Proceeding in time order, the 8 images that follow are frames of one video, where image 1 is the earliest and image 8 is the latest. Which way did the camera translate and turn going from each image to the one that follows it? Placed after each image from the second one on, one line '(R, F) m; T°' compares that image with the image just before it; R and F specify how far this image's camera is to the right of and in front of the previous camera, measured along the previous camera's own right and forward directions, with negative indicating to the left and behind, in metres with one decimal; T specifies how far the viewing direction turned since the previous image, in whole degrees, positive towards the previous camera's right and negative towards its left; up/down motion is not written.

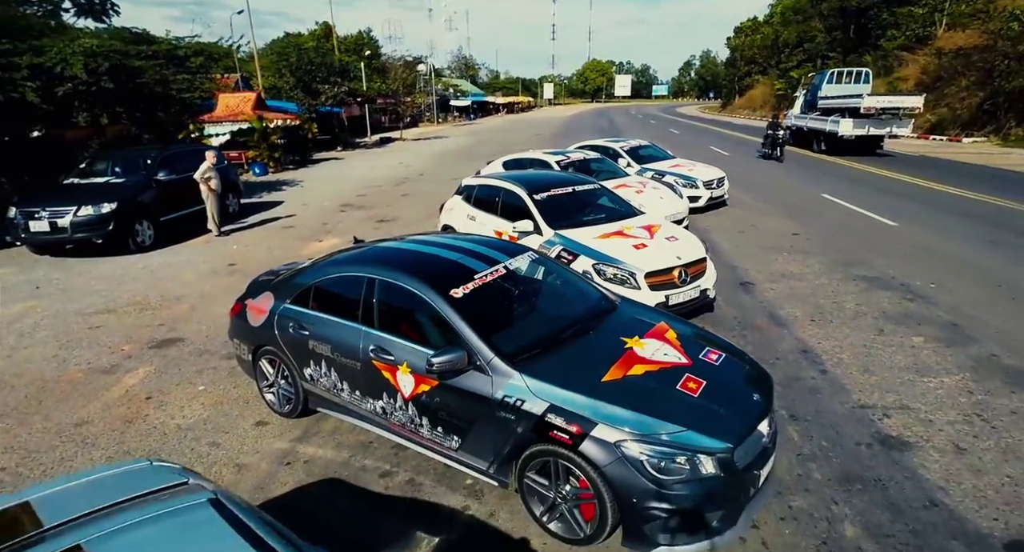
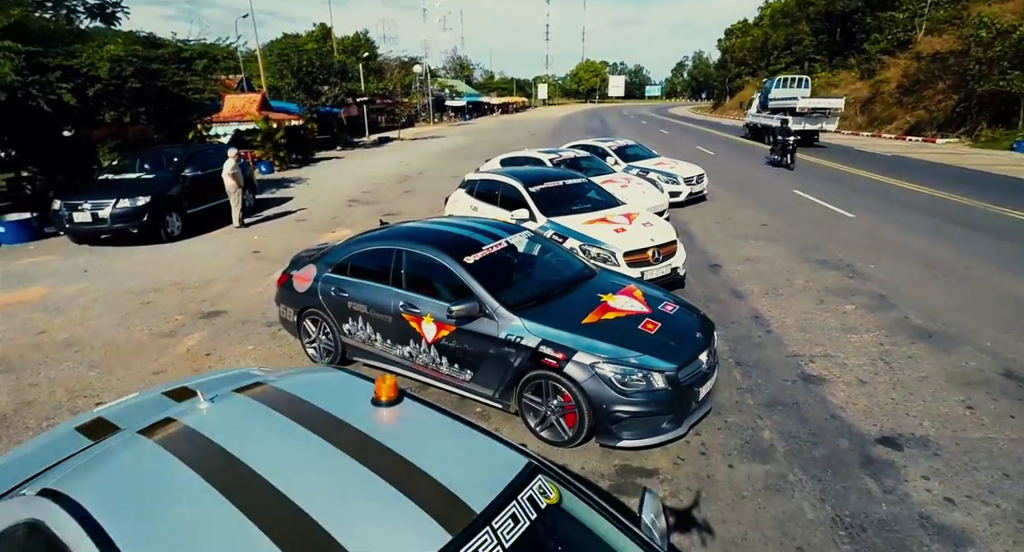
(-0.1, -1.2) m; +1°
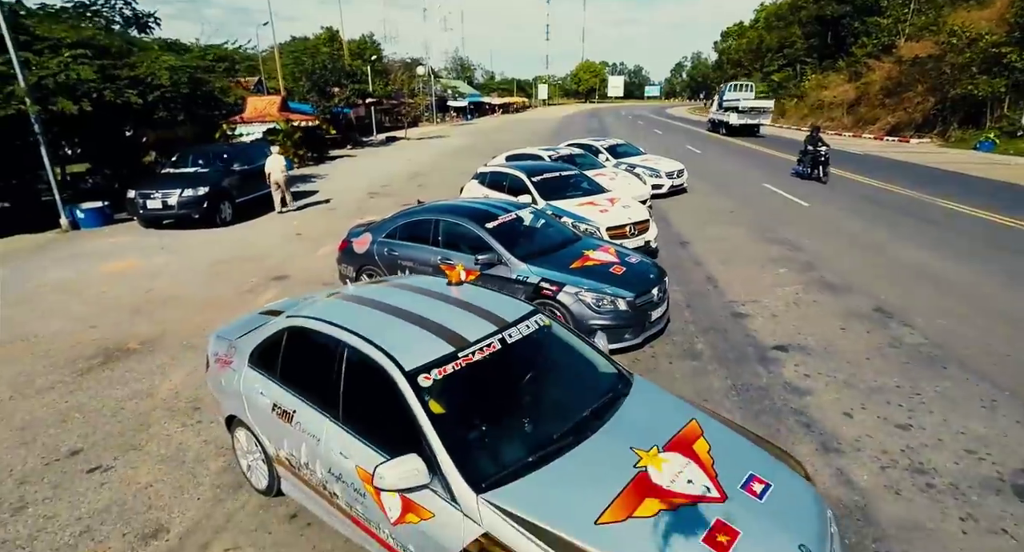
(-0.1, -2.1) m; 0°
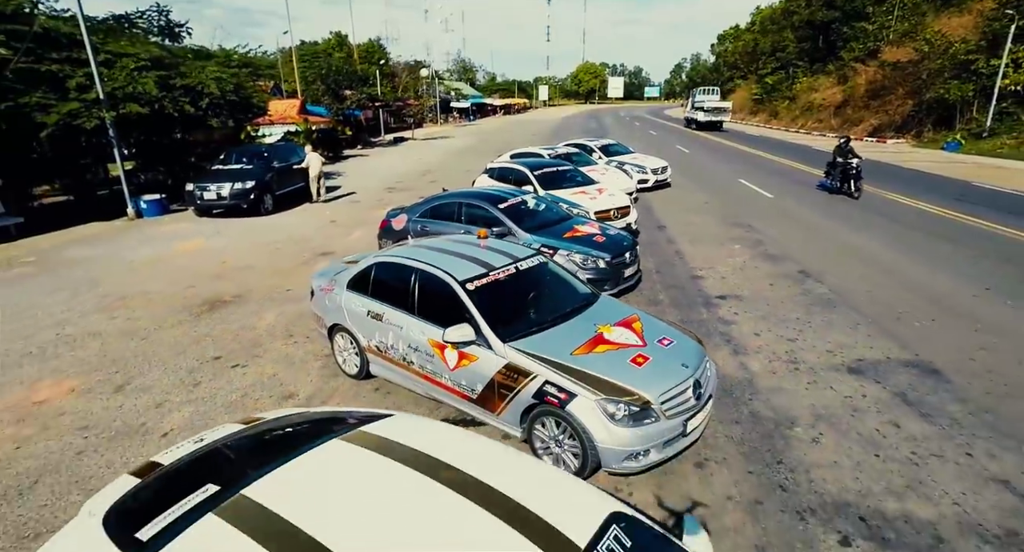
(-0.1, -2.2) m; 0°
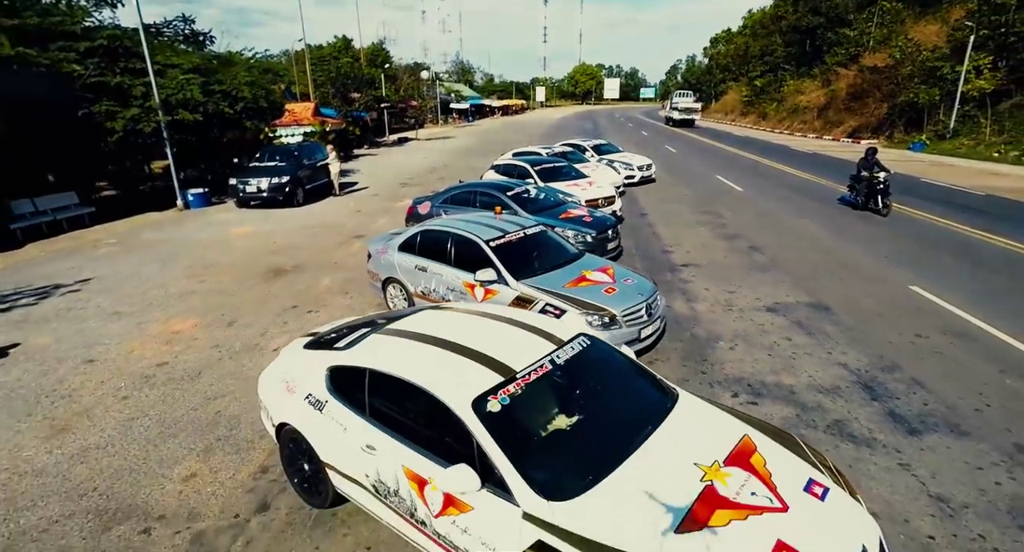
(-0.2, -2.3) m; 0°
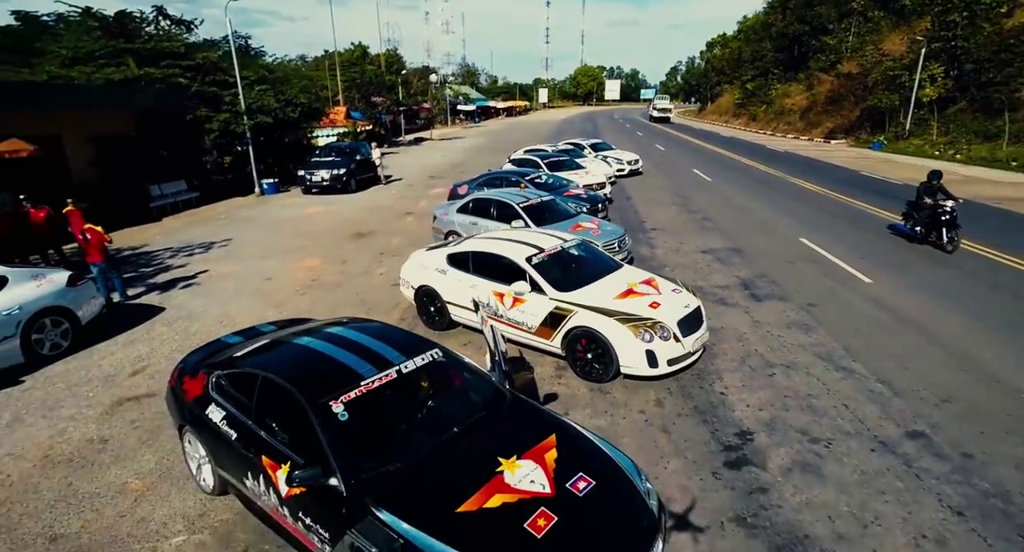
(-0.4, -4.3) m; 0°
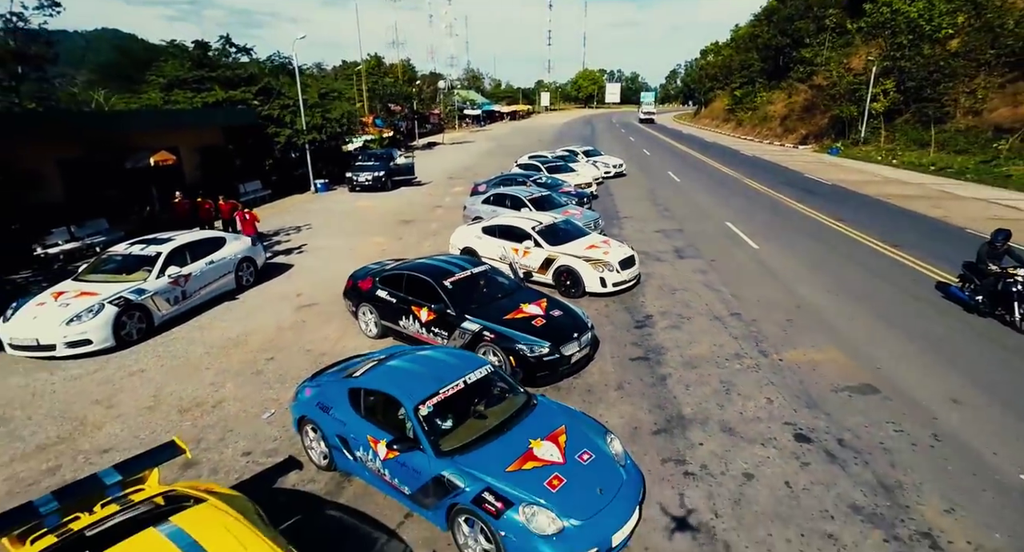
(-0.2, -5.1) m; 0°
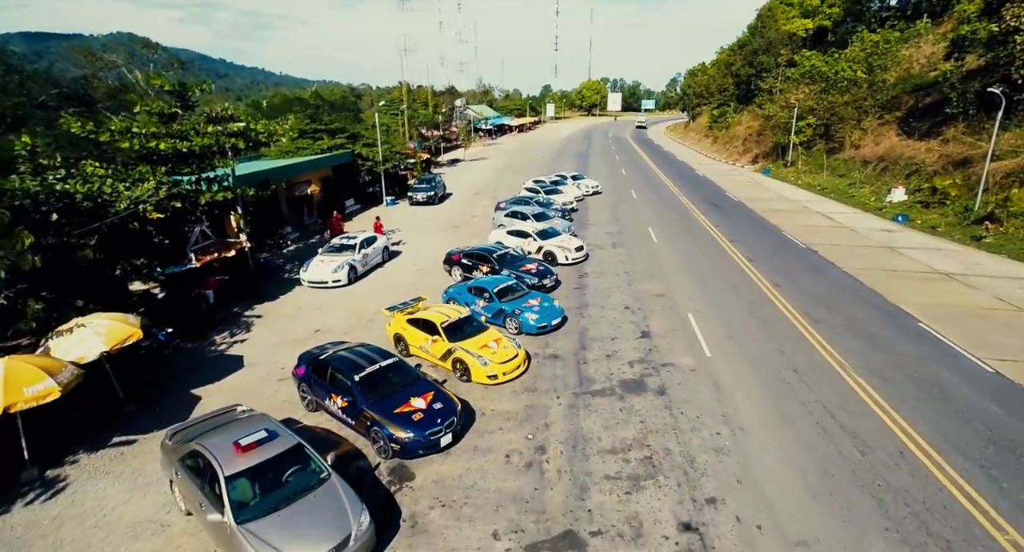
(-0.1, -11.9) m; -1°
